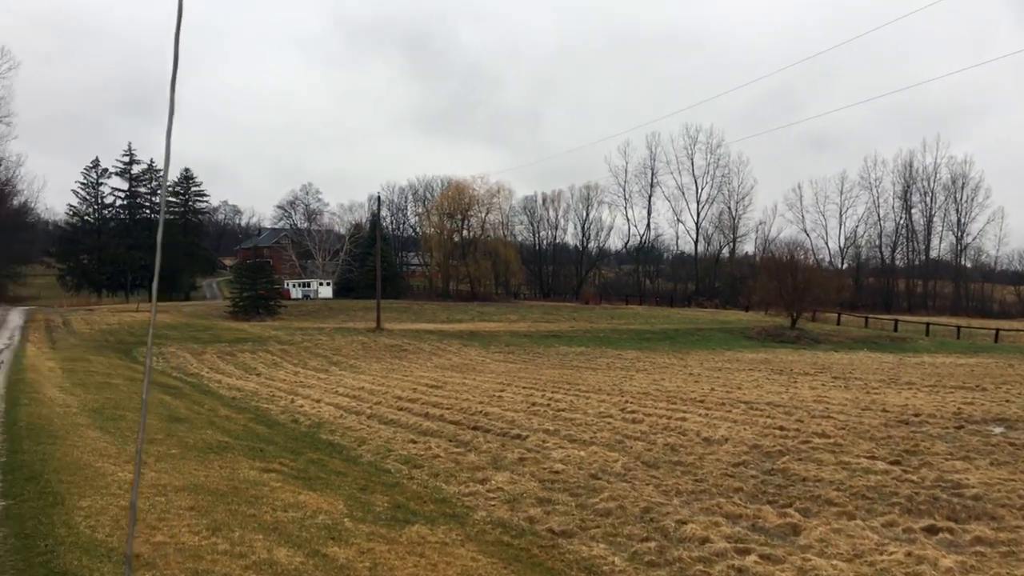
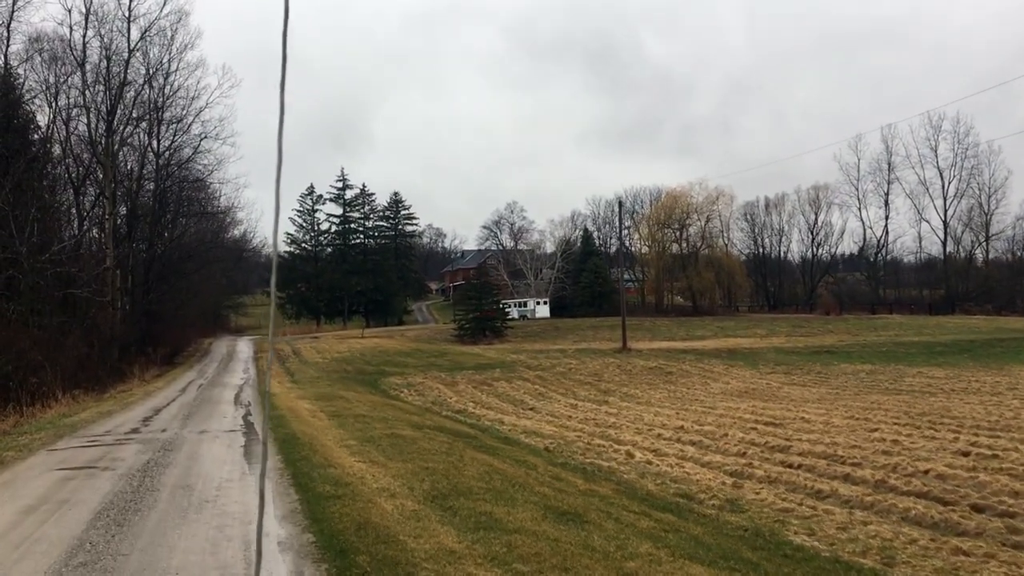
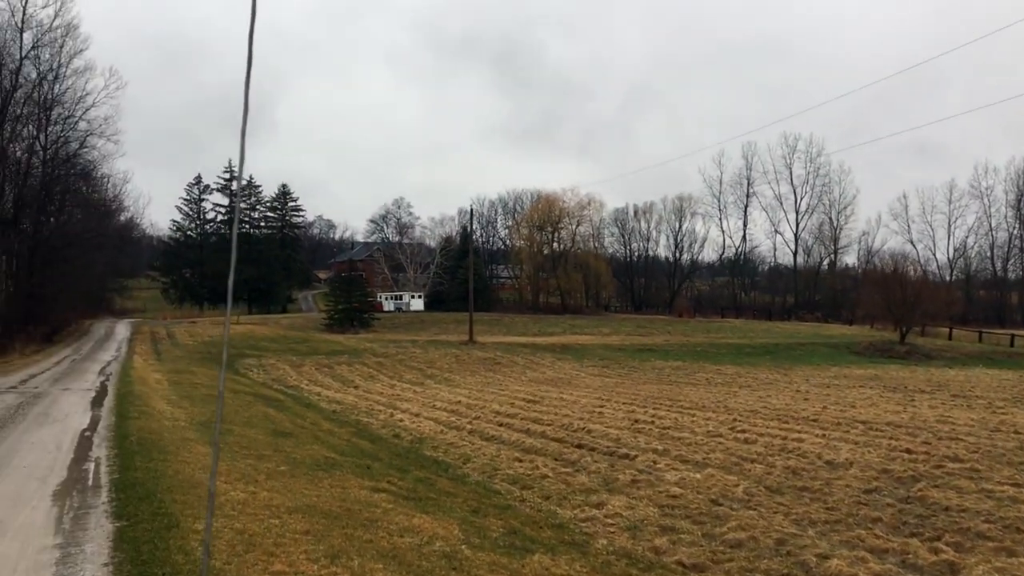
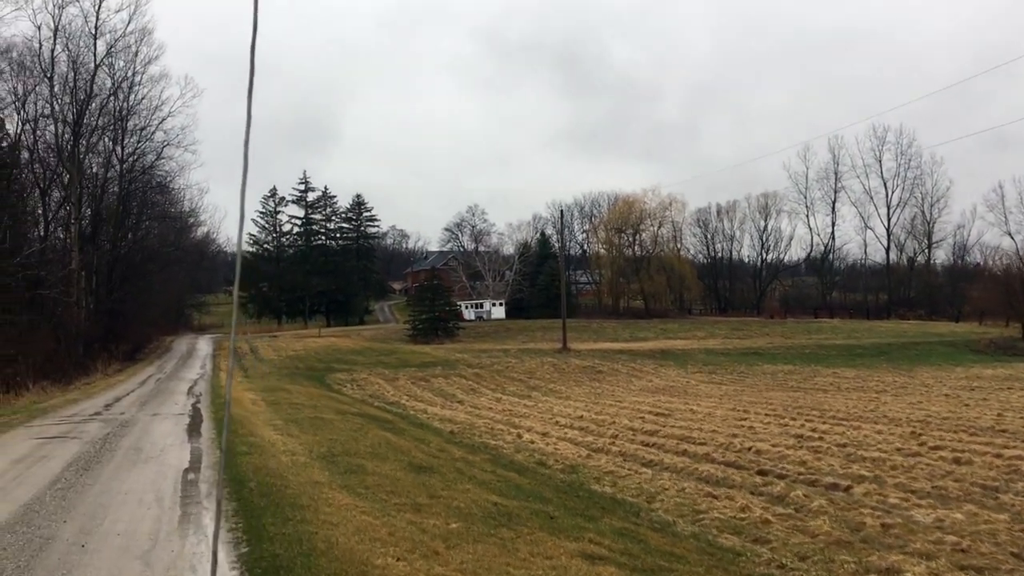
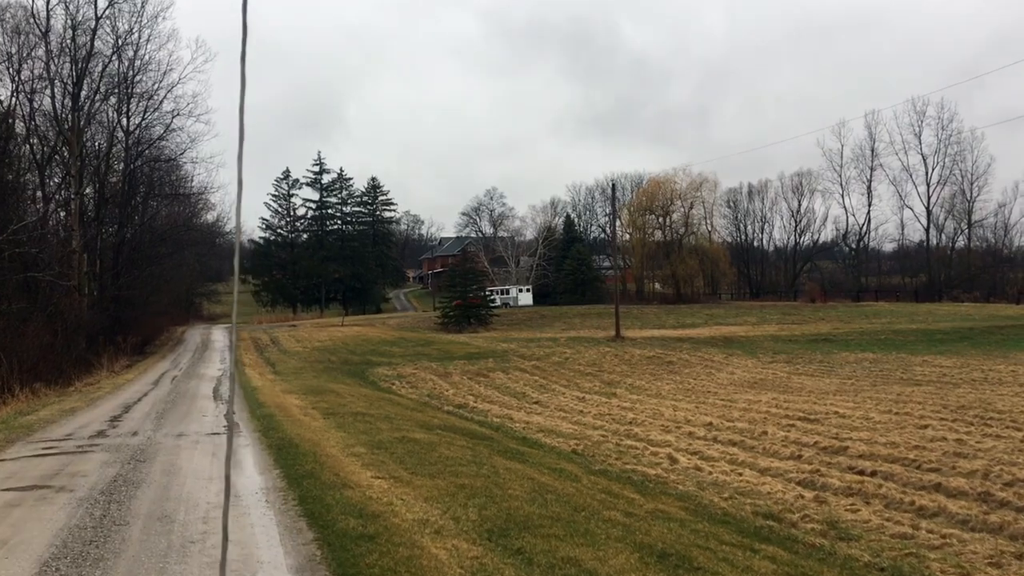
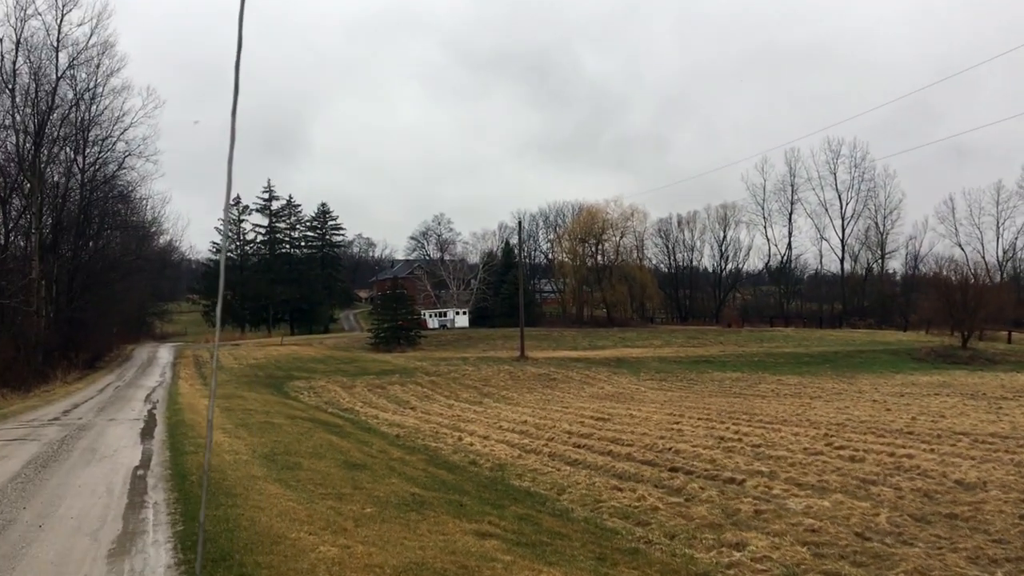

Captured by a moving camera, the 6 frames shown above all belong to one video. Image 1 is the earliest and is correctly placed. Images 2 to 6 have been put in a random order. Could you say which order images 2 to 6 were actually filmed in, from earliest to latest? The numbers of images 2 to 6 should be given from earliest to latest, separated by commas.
3, 6, 4, 2, 5
